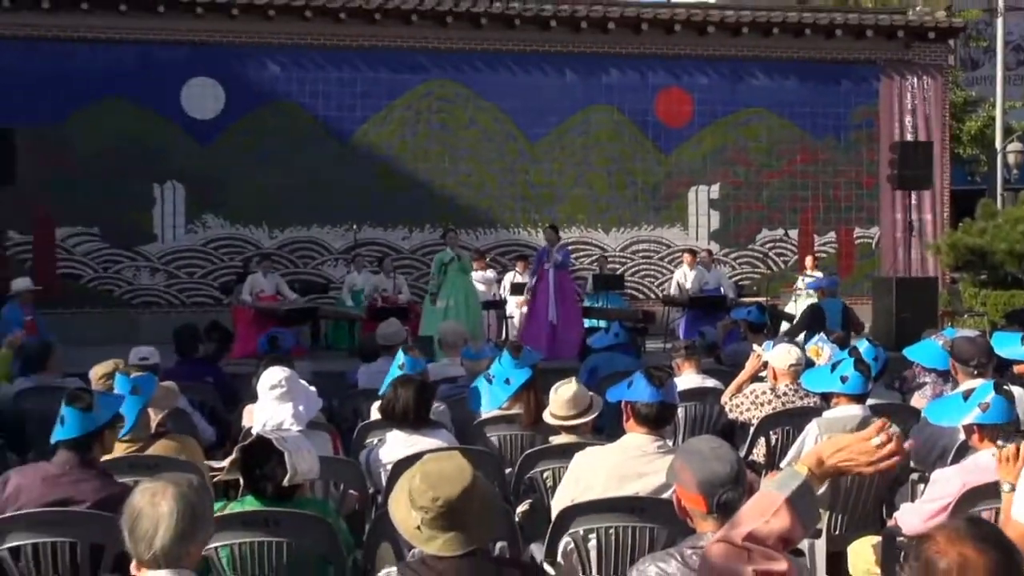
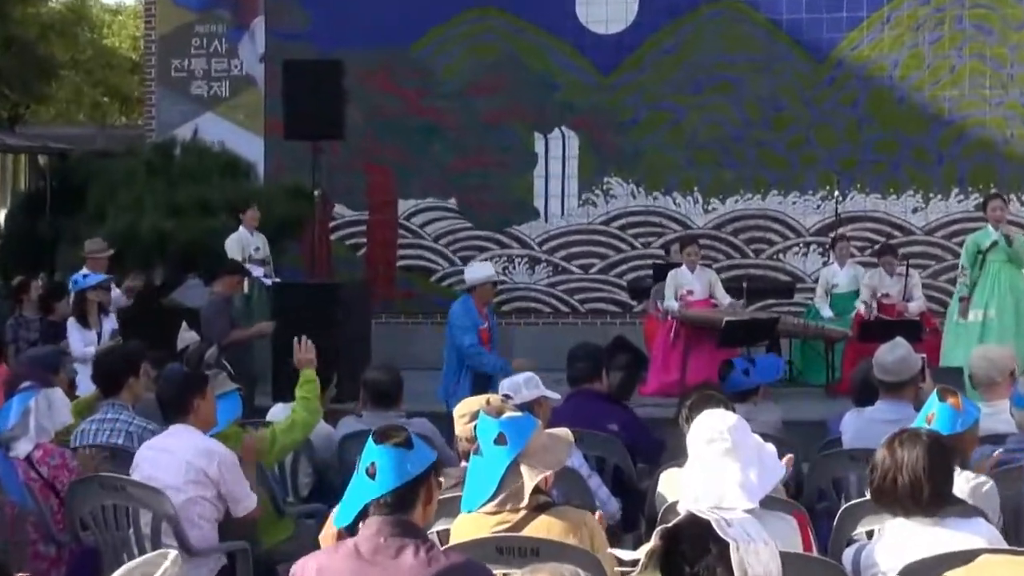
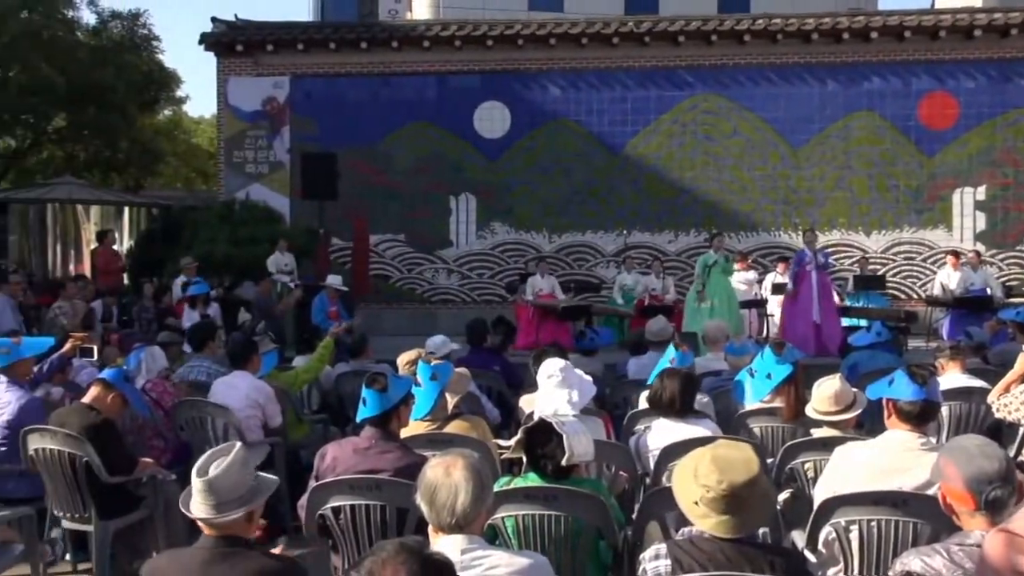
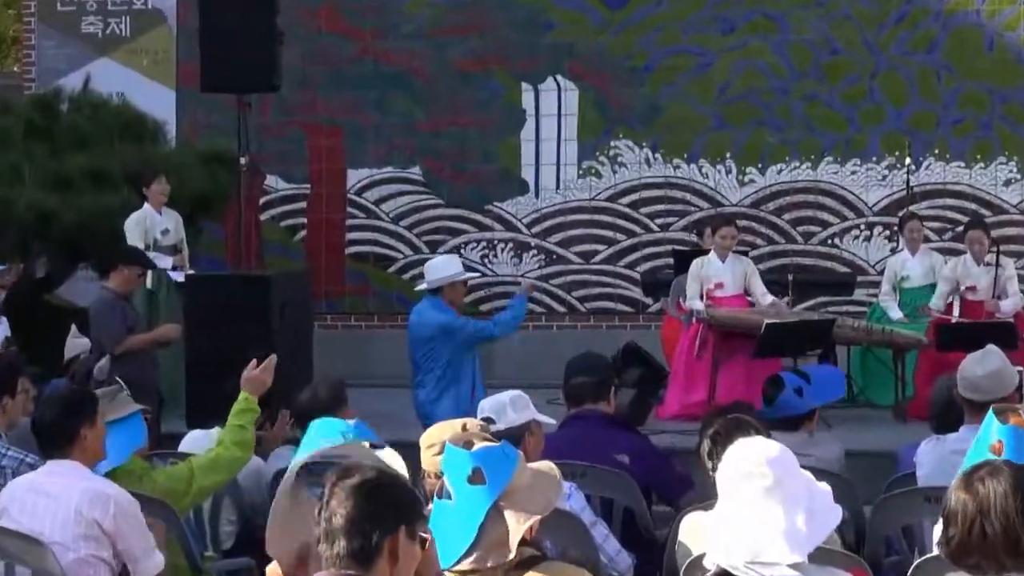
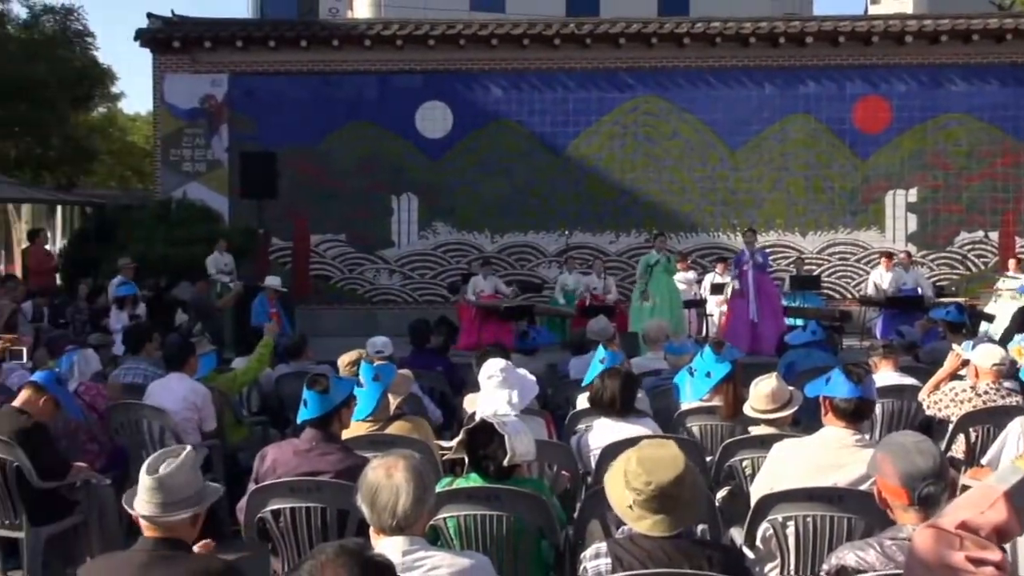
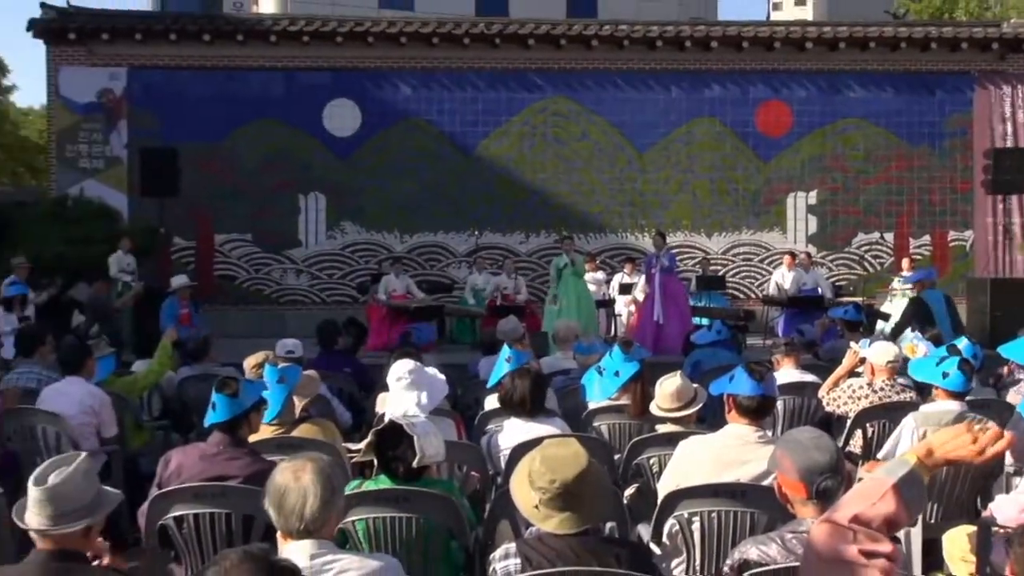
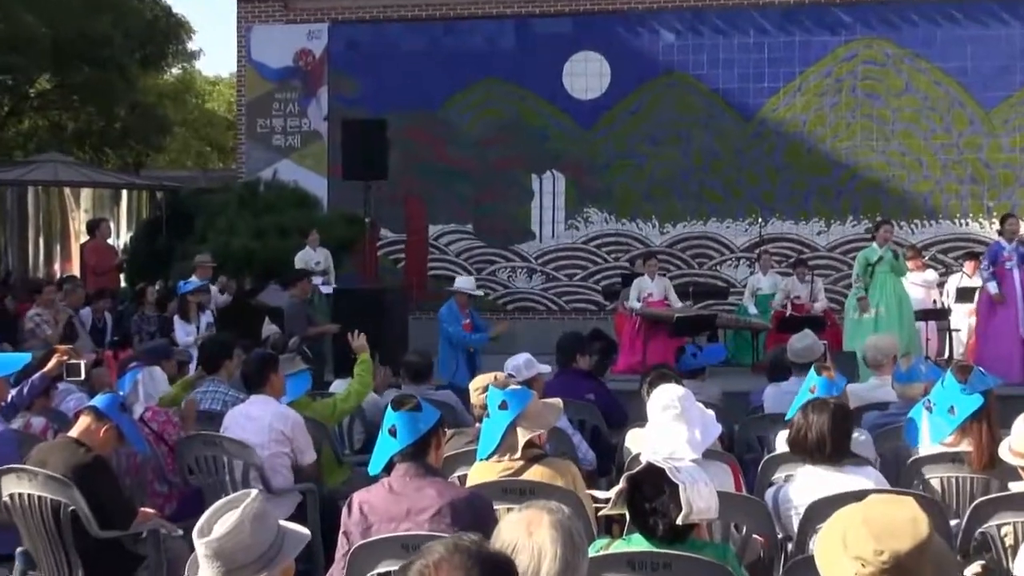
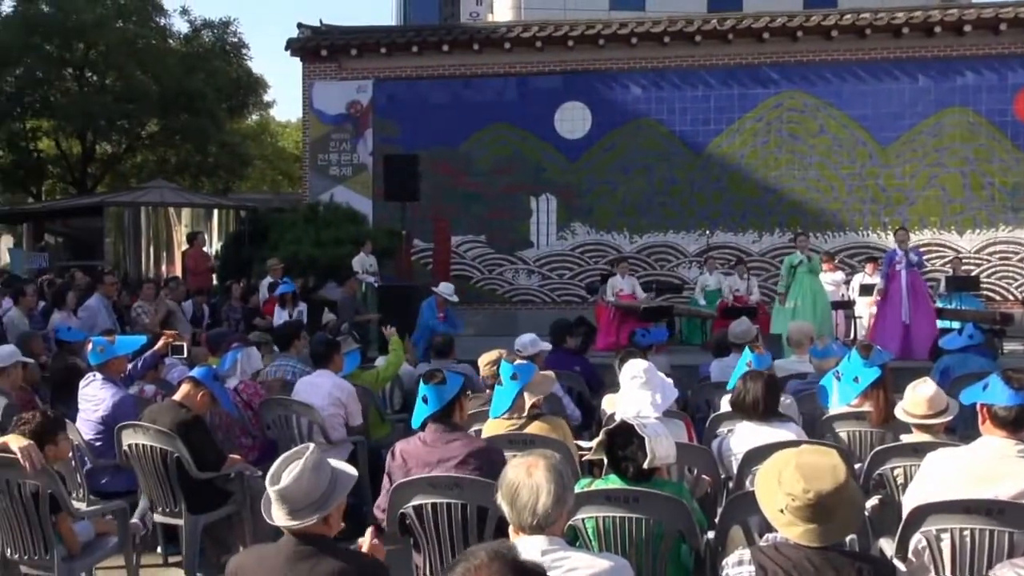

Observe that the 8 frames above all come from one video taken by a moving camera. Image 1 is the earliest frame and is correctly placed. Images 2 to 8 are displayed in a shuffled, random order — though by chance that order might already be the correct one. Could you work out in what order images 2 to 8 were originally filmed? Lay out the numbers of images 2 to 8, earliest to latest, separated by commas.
6, 5, 3, 8, 7, 2, 4
